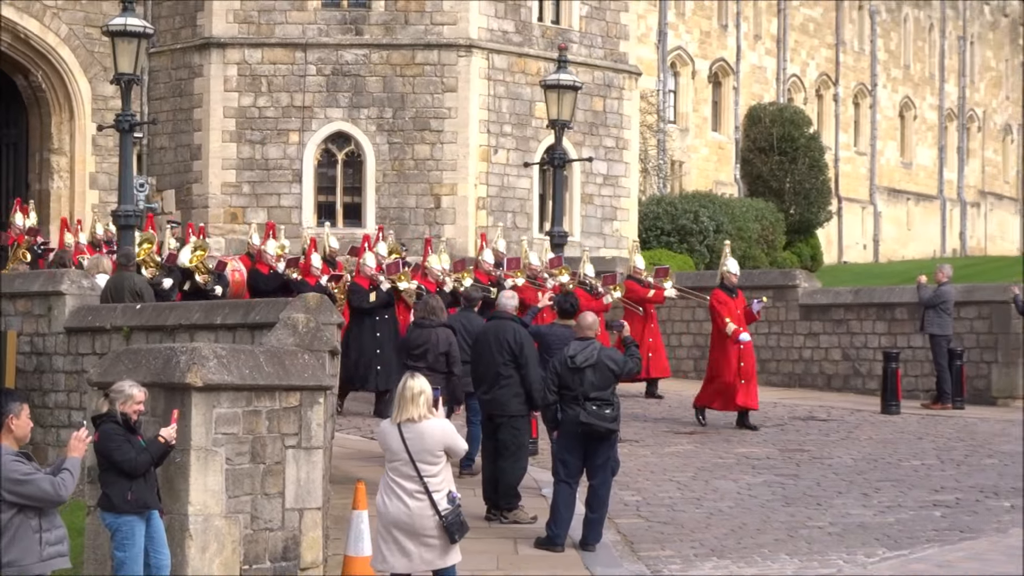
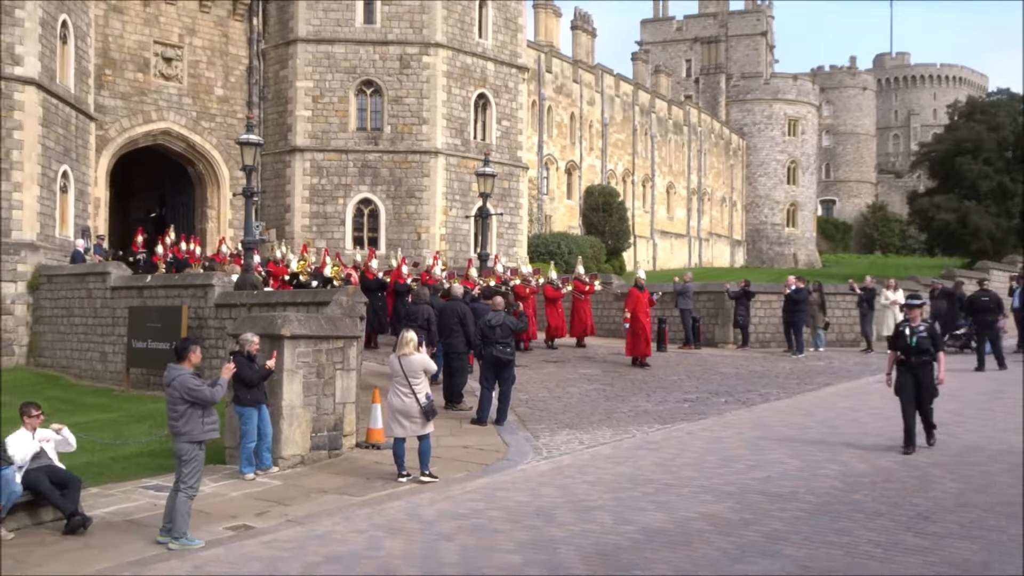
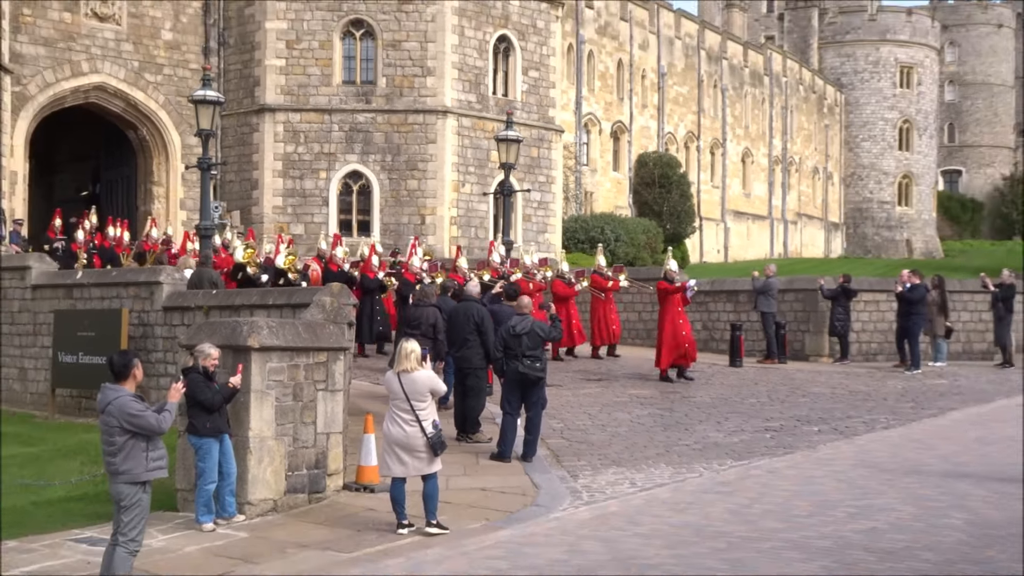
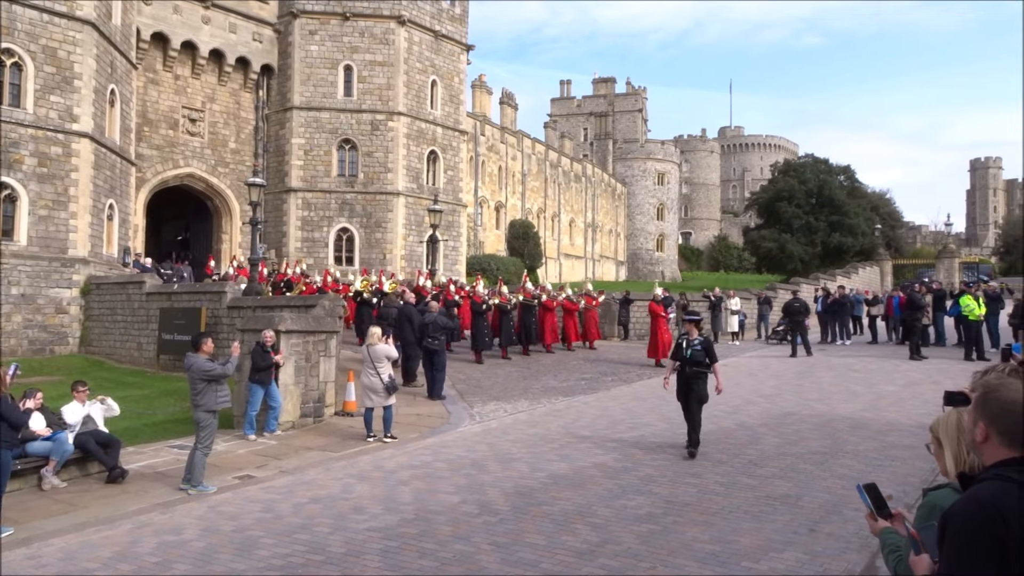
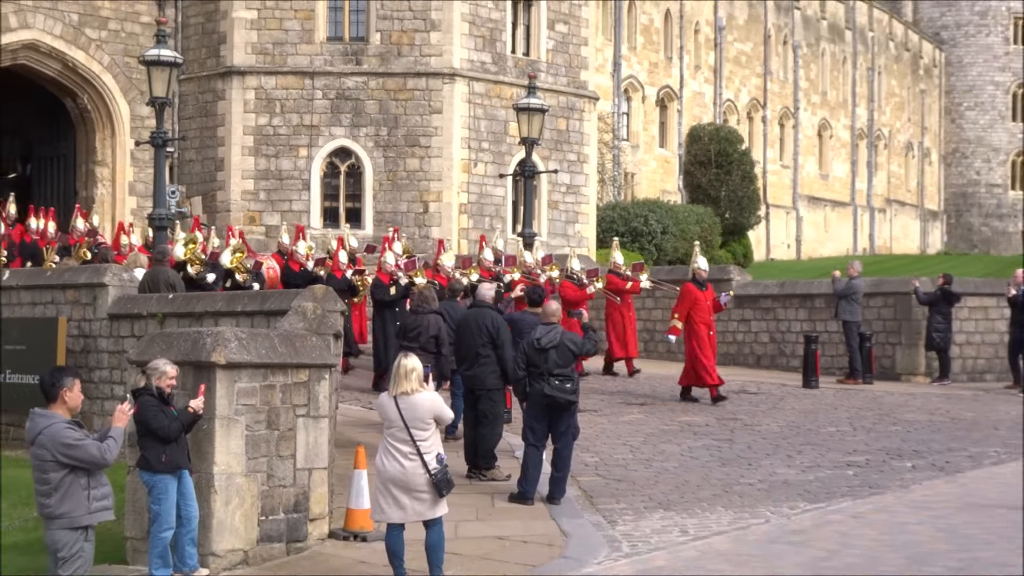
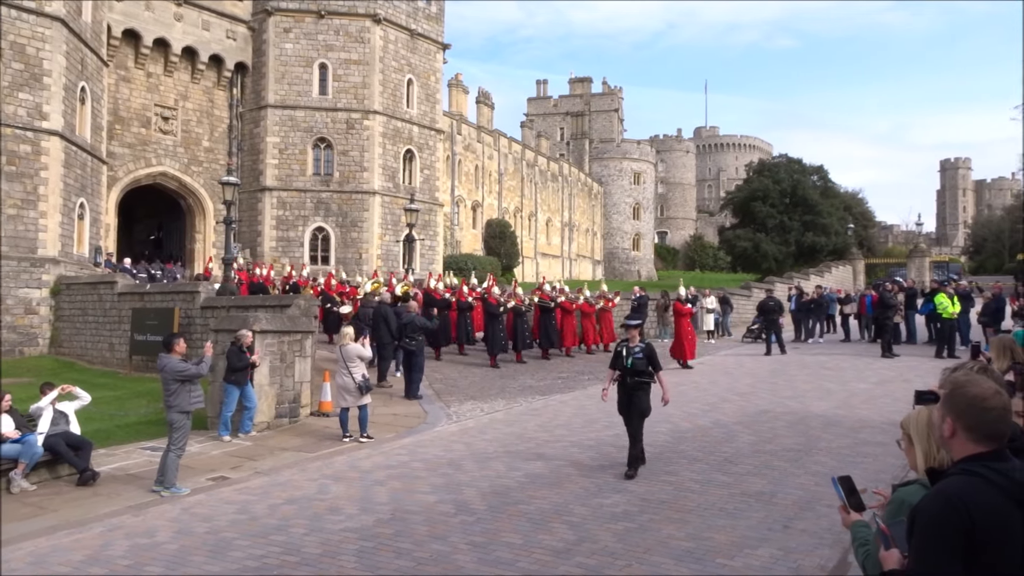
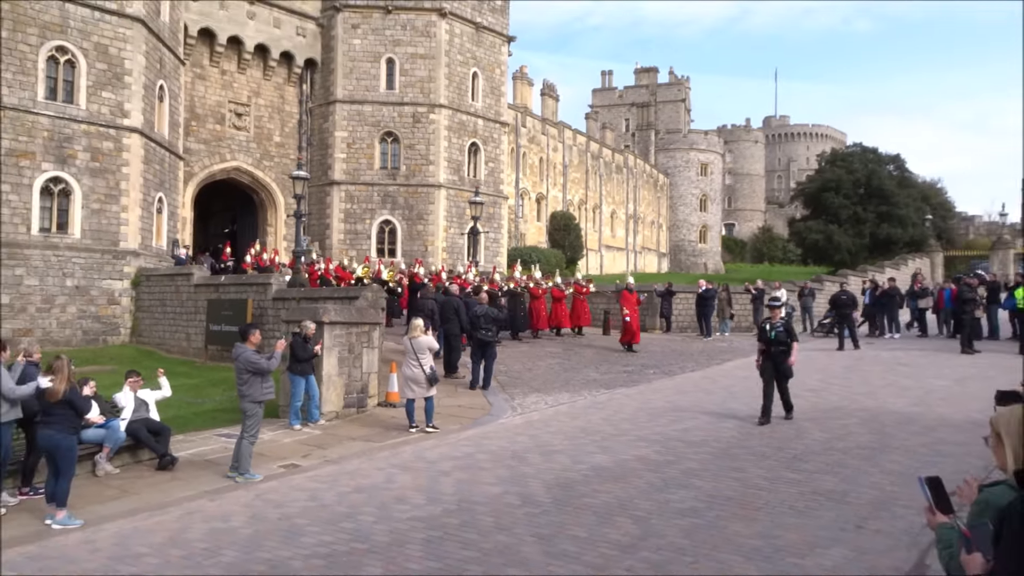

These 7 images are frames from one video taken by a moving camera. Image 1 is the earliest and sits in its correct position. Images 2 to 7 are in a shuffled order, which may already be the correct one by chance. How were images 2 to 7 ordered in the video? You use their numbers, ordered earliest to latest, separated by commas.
5, 3, 2, 7, 4, 6
